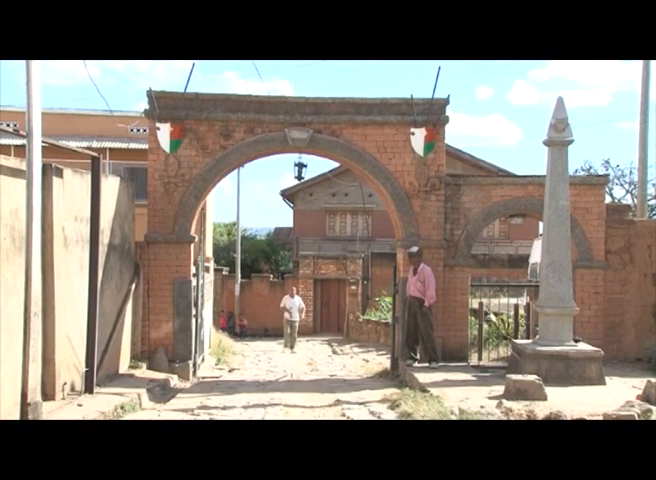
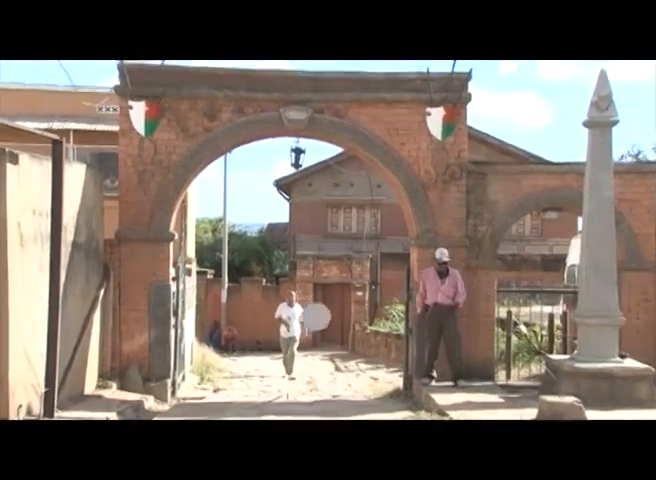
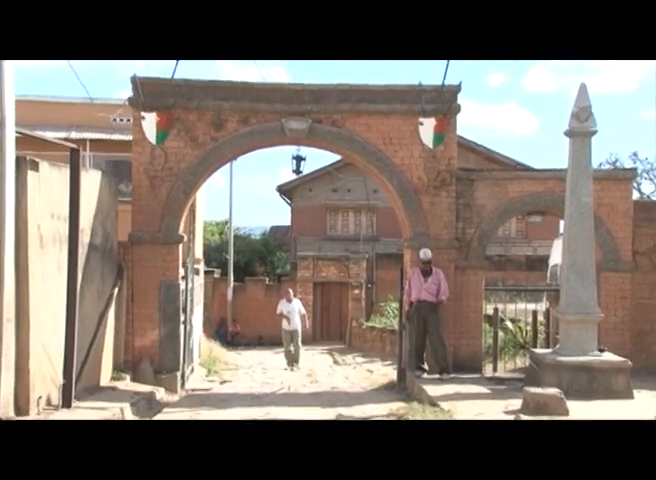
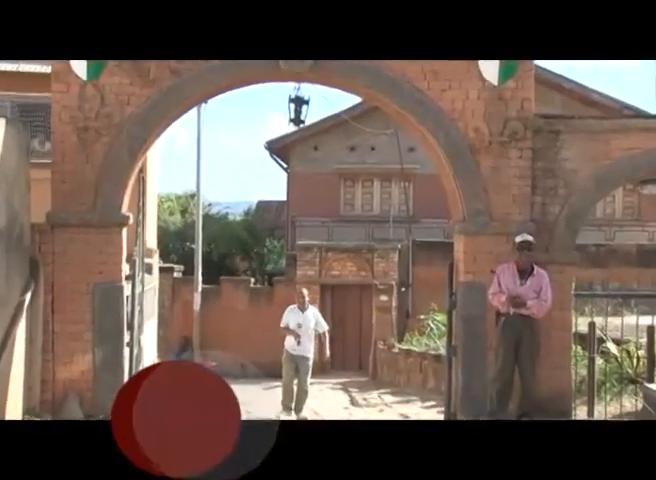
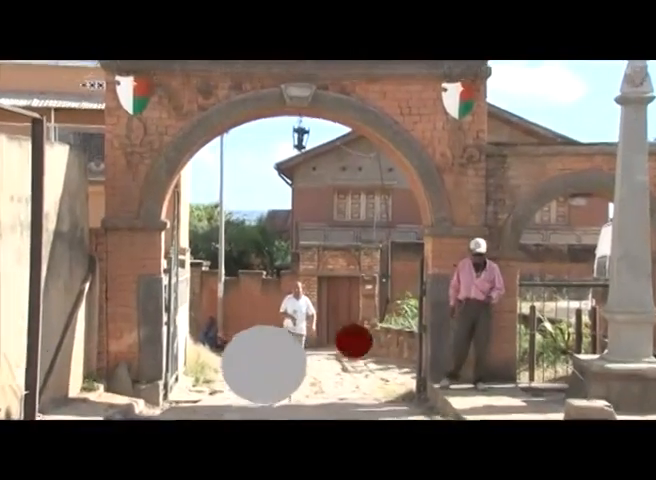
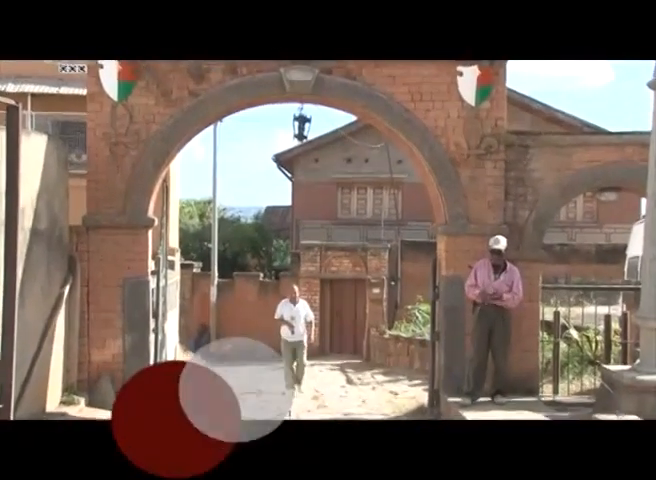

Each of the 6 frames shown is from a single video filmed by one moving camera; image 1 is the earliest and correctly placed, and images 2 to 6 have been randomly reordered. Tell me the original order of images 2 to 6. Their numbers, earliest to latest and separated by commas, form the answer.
3, 2, 5, 6, 4
